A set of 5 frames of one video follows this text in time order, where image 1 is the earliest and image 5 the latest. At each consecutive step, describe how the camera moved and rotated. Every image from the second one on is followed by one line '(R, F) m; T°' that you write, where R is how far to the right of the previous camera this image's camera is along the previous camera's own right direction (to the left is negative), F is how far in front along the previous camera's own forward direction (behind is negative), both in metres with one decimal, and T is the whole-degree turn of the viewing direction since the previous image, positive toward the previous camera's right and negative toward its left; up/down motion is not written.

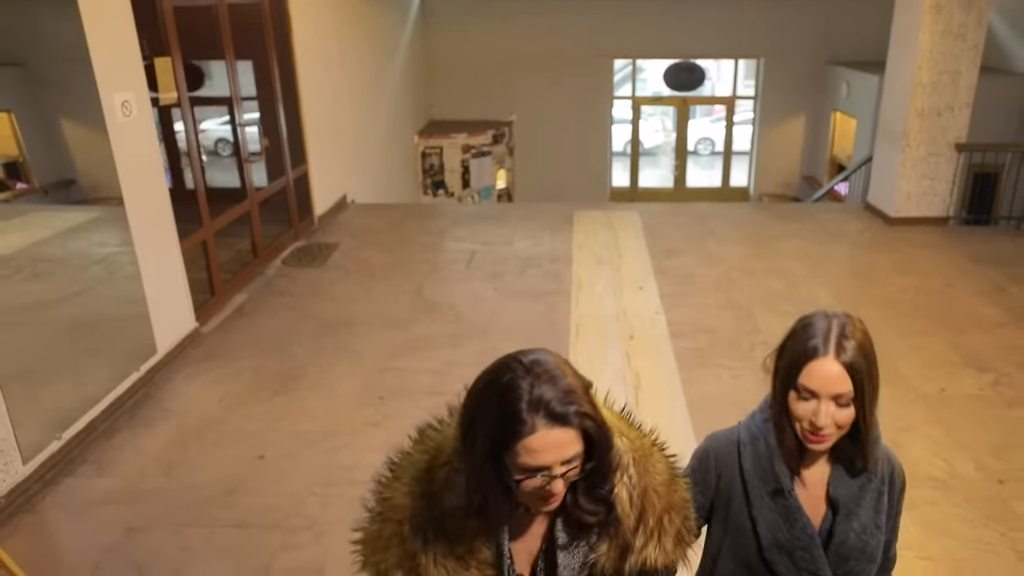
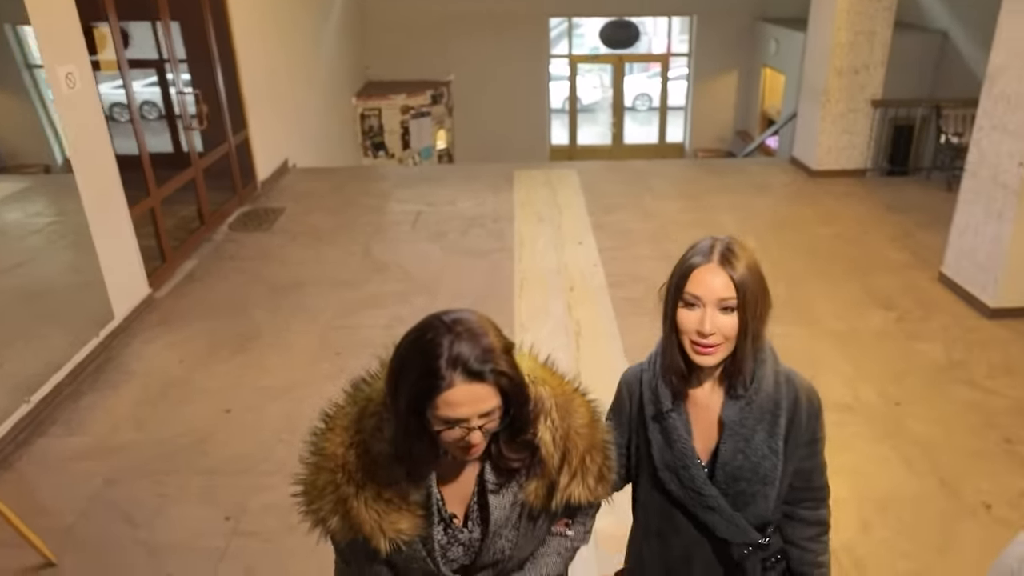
(0.0, -0.2) m; +4°
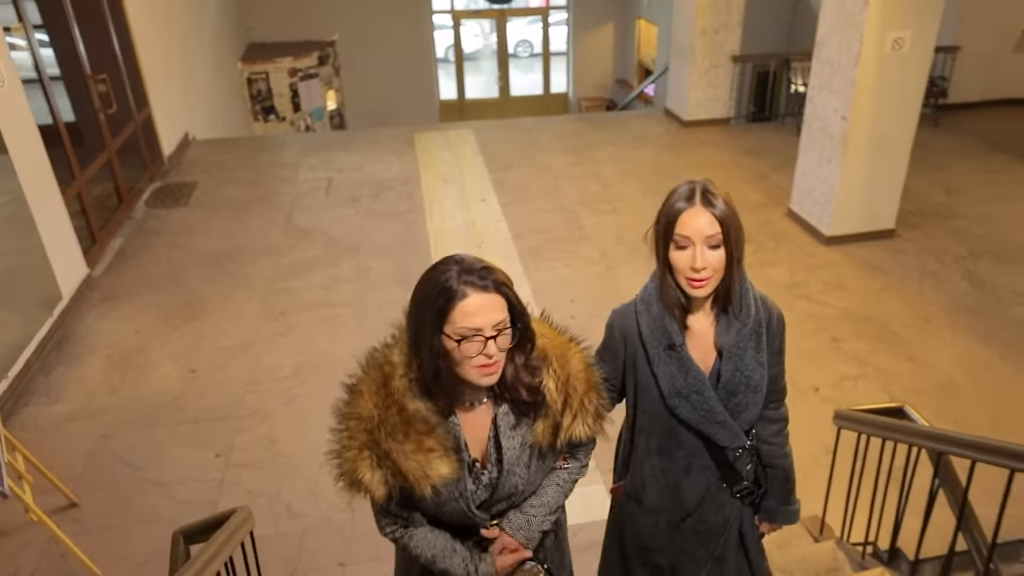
(-0.2, -0.6) m; +7°
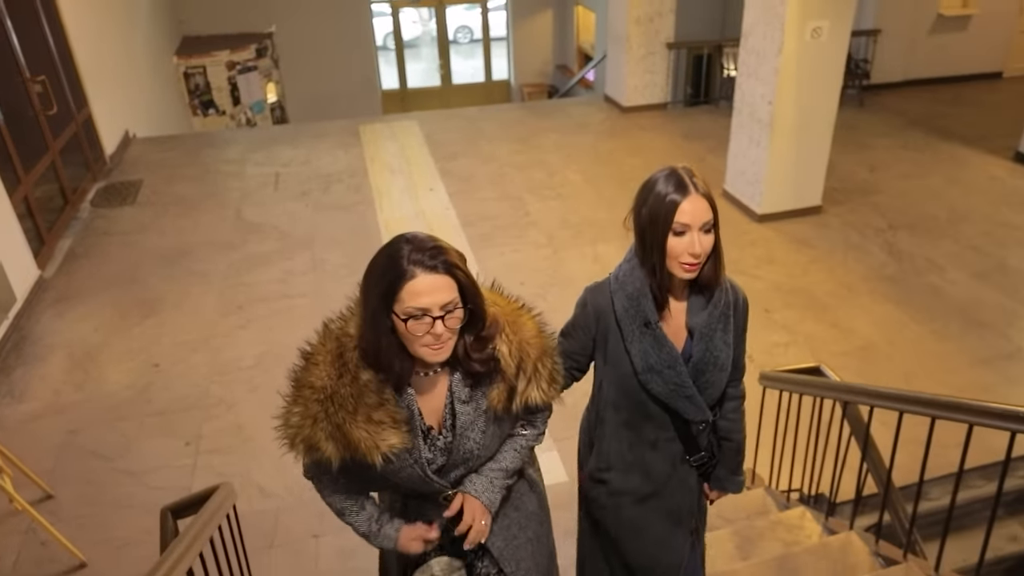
(0.0, -0.2) m; +4°
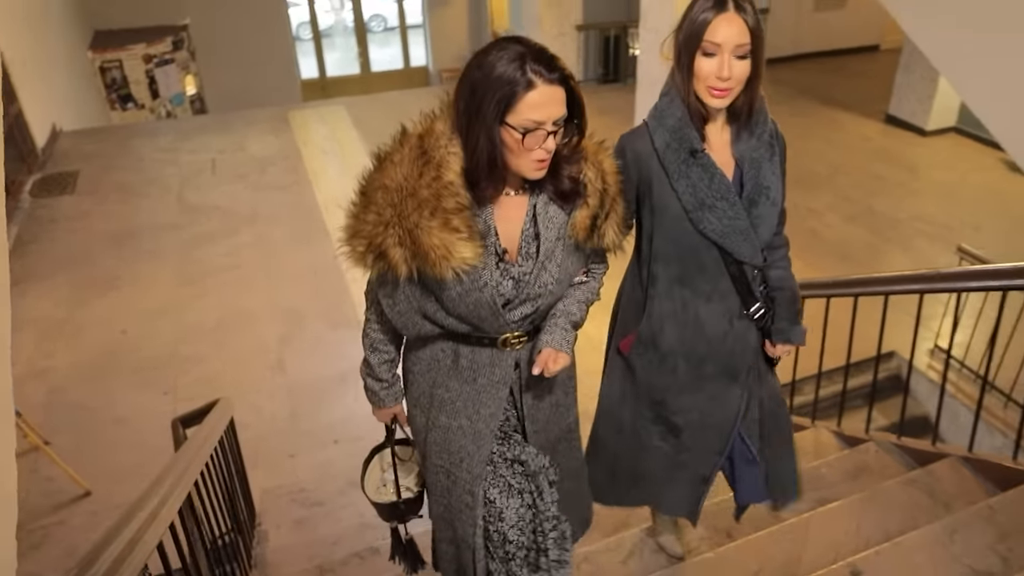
(-0.1, -0.5) m; +5°
